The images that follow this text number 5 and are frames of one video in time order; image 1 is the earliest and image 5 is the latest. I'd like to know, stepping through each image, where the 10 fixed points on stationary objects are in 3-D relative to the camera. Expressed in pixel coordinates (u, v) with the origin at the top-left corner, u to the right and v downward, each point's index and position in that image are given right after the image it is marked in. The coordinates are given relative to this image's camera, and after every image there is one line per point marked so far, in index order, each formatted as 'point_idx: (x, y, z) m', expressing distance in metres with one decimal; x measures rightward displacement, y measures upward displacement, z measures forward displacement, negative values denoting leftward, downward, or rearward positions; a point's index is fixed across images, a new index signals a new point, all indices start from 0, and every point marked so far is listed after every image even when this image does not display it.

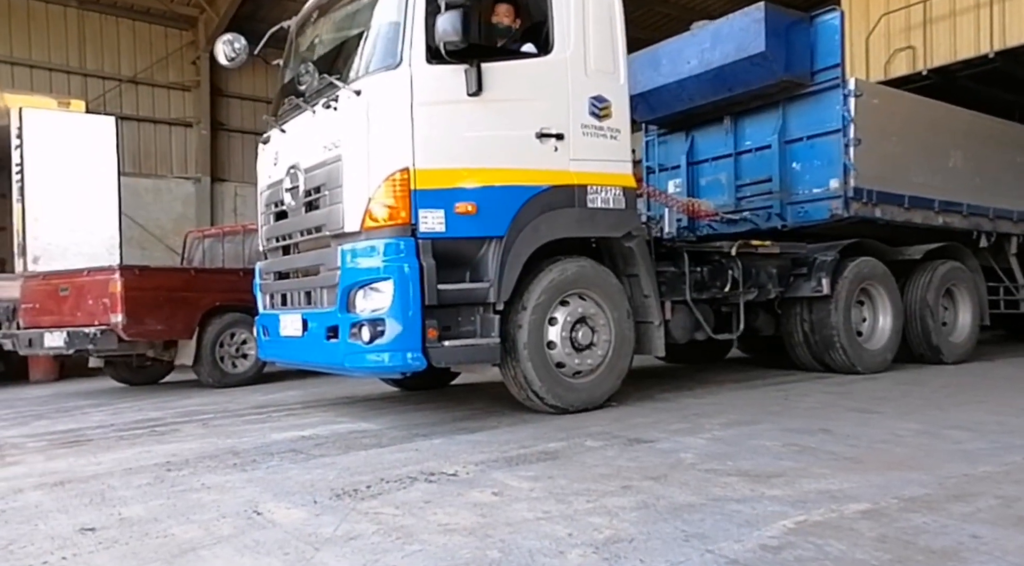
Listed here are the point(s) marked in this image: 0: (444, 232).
0: (-0.4, +0.3, +4.7) m
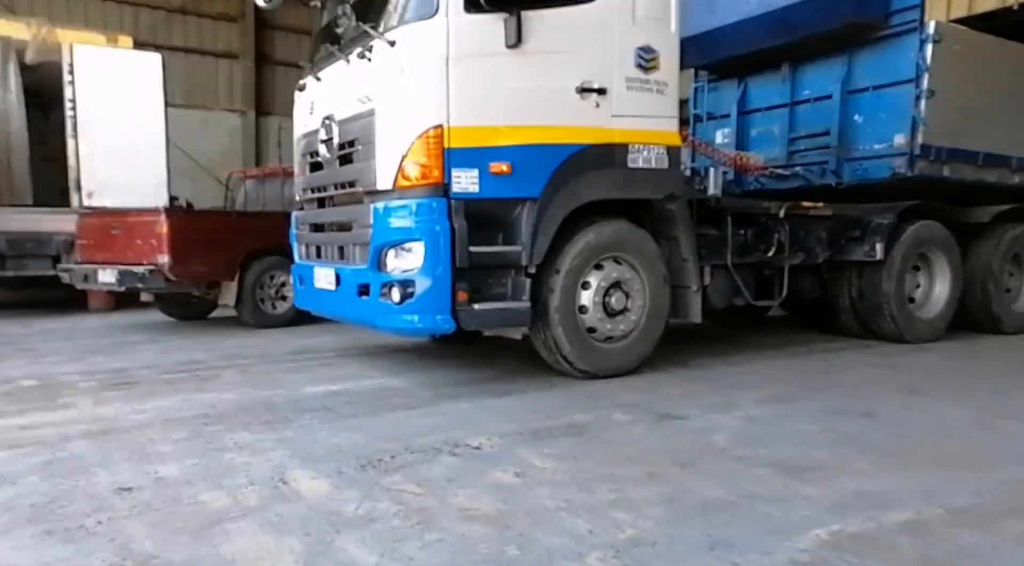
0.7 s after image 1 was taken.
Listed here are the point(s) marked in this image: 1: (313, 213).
0: (-0.2, +0.5, +4.6) m
1: (-1.4, +0.5, +5.5) m
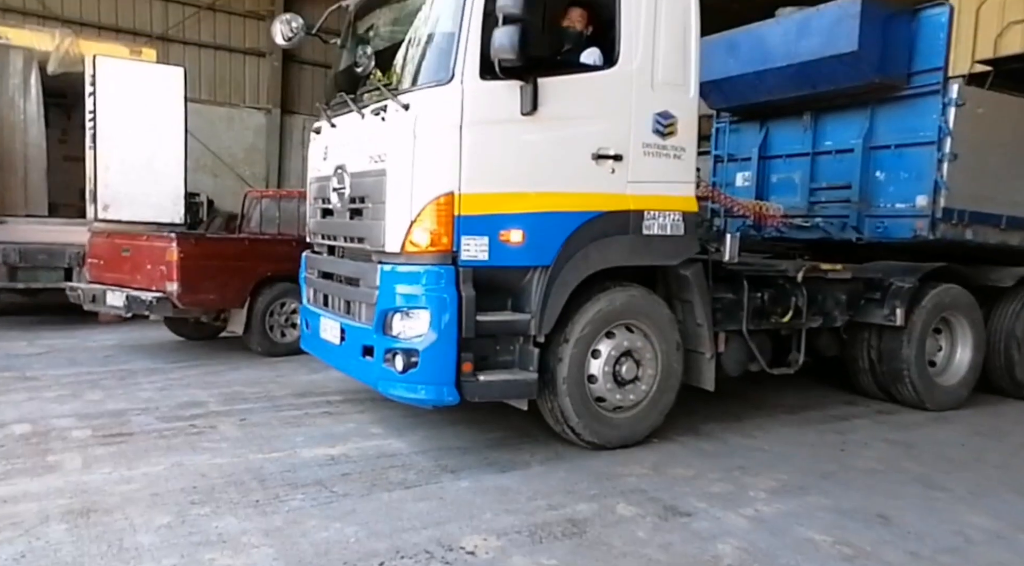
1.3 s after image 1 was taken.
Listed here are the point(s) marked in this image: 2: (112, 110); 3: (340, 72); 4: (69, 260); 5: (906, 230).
0: (-0.1, +0.1, +4.4) m
1: (-1.3, +0.2, +5.4) m
2: (-4.9, +2.1, +9.6) m
3: (-1.2, +1.5, +5.7) m
4: (-5.3, +0.2, +9.4) m
5: (+3.2, +0.4, +6.5) m
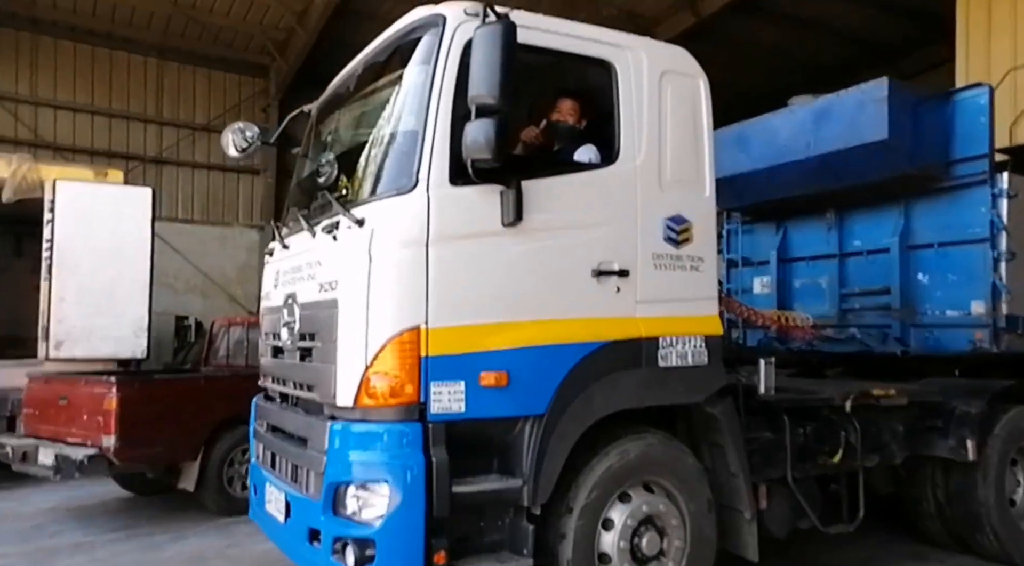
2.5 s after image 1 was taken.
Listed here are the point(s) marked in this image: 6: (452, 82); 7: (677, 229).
0: (-0.2, -0.6, +3.5) m
1: (-1.4, -0.7, +4.5) m
2: (-5.0, +0.5, +8.9) m
3: (-1.4, +0.6, +4.9) m
4: (-5.4, -1.3, +8.5) m
5: (+3.2, -0.4, +5.6) m
6: (-0.3, +0.9, +3.7) m
7: (+0.9, +0.3, +4.1) m
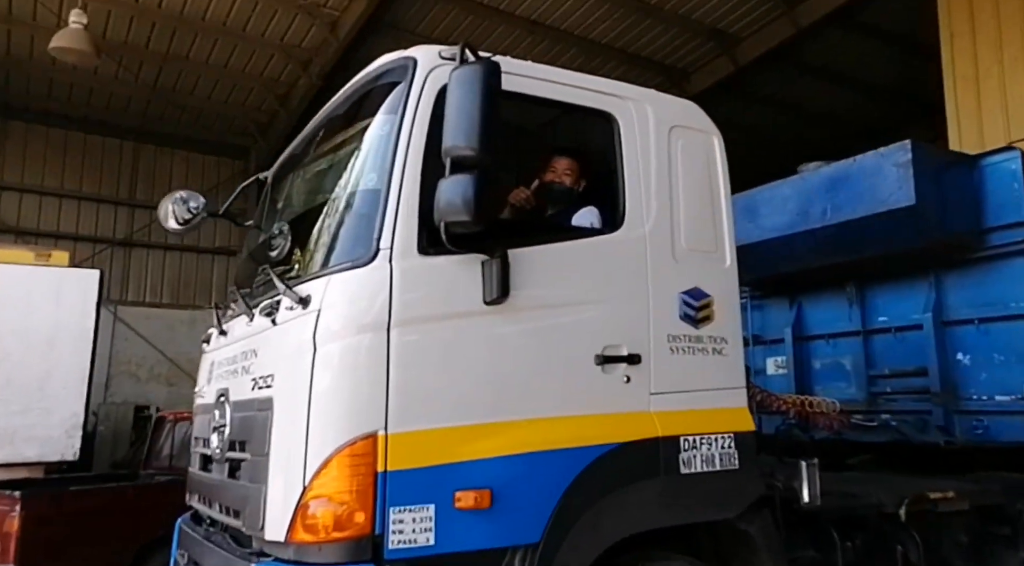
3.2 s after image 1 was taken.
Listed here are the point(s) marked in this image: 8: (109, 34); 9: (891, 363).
0: (-0.3, -0.9, +2.7) m
1: (-1.4, -1.1, +3.6) m
2: (-5.2, -0.4, +8.1) m
3: (-1.5, +0.1, +4.2) m
4: (-5.5, -2.2, +7.4) m
5: (+3.1, -0.9, +4.8) m
6: (-0.4, +0.6, +3.0) m
7: (+0.8, -0.1, +3.4) m
8: (-6.4, +4.0, +12.6) m
9: (+2.7, -0.6, +5.5) m
